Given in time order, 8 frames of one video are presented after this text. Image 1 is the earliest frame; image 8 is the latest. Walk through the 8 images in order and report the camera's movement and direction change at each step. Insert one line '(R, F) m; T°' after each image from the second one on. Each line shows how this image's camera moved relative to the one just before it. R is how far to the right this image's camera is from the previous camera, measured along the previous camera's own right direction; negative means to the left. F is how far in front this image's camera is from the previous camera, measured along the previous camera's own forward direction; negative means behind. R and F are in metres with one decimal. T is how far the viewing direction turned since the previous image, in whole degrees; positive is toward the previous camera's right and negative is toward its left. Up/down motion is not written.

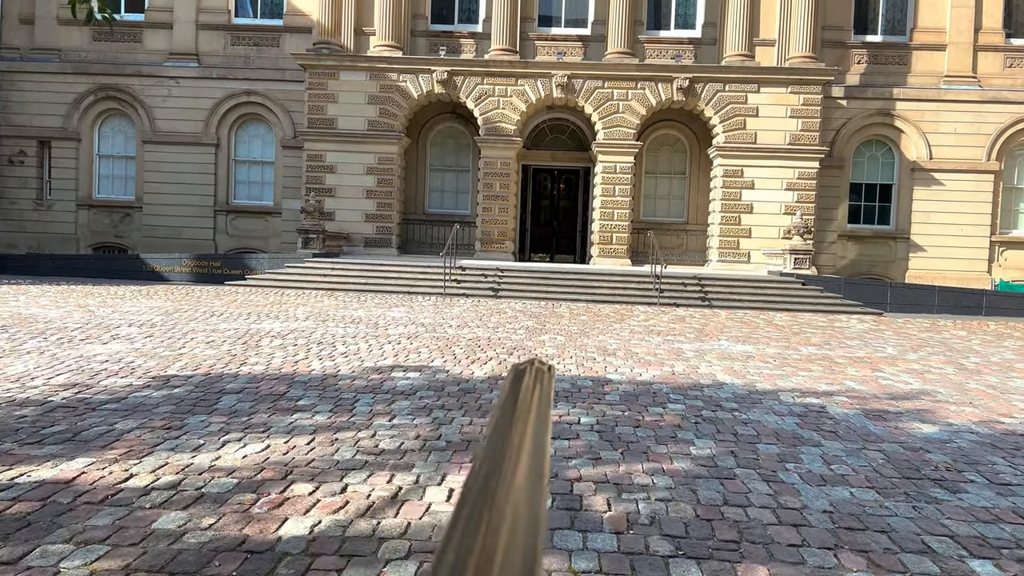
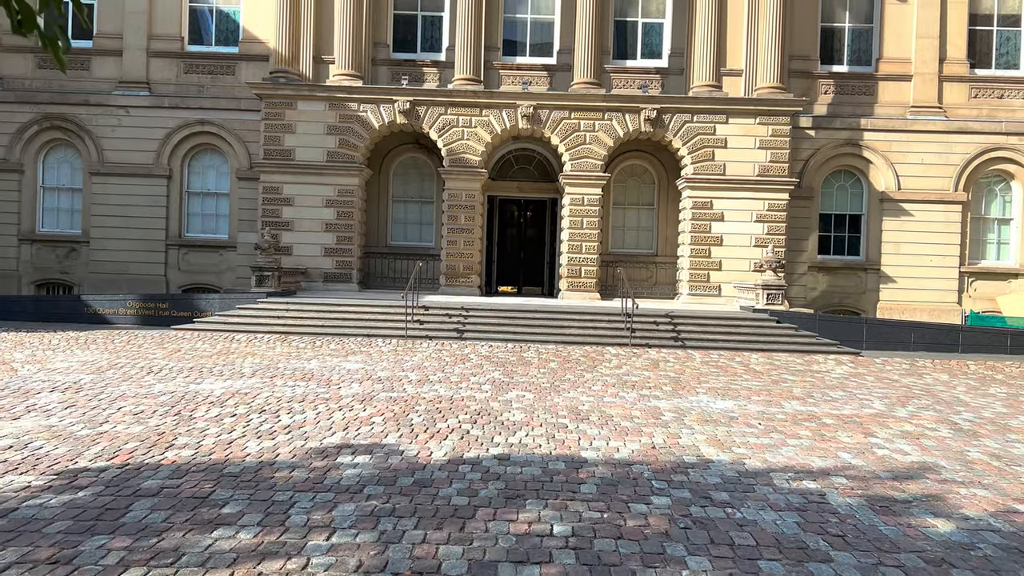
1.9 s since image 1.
(0.0, +0.7) m; +2°
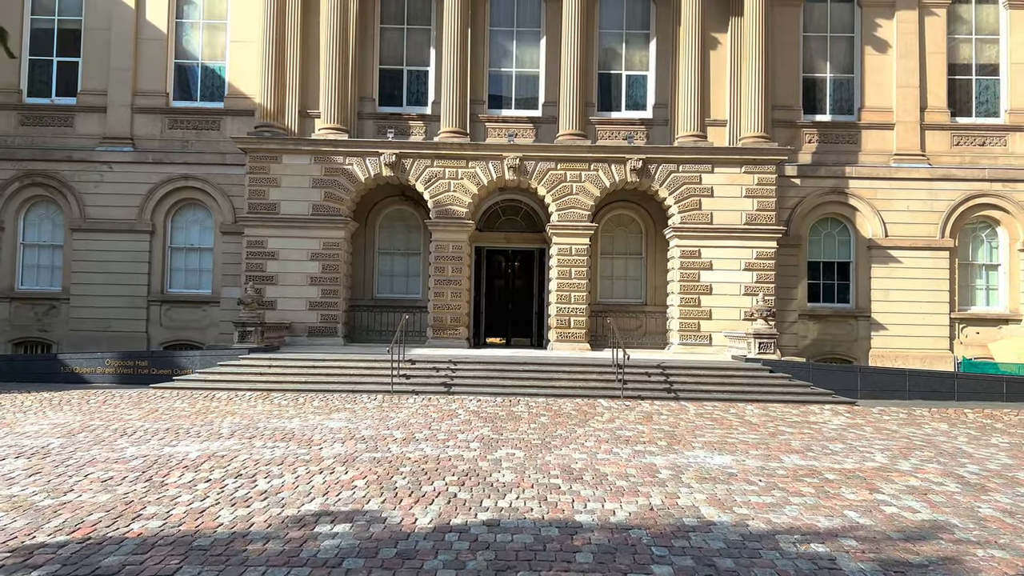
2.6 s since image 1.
(0.0, +0.3) m; +1°
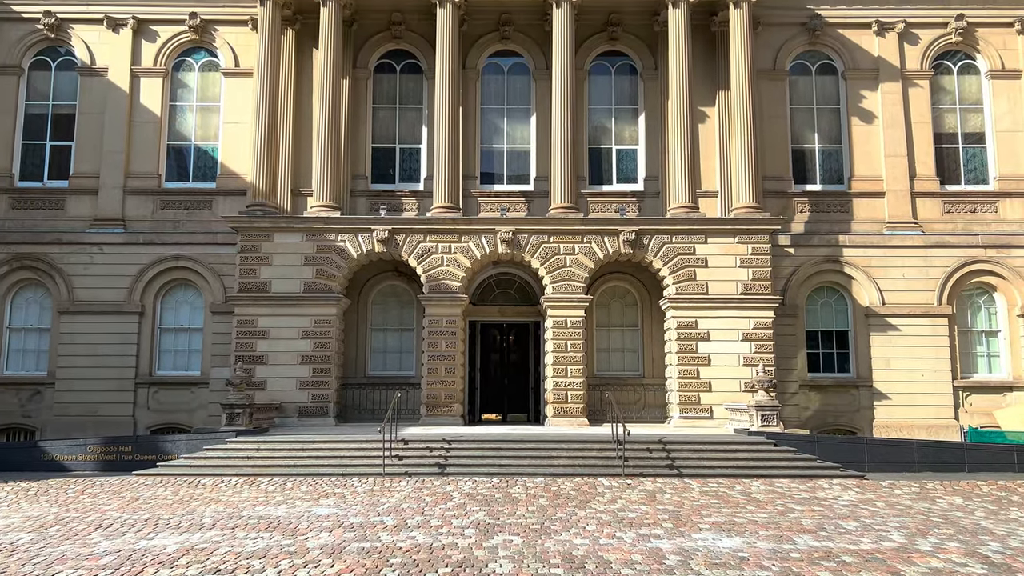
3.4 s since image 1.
(0.0, +0.3) m; 0°
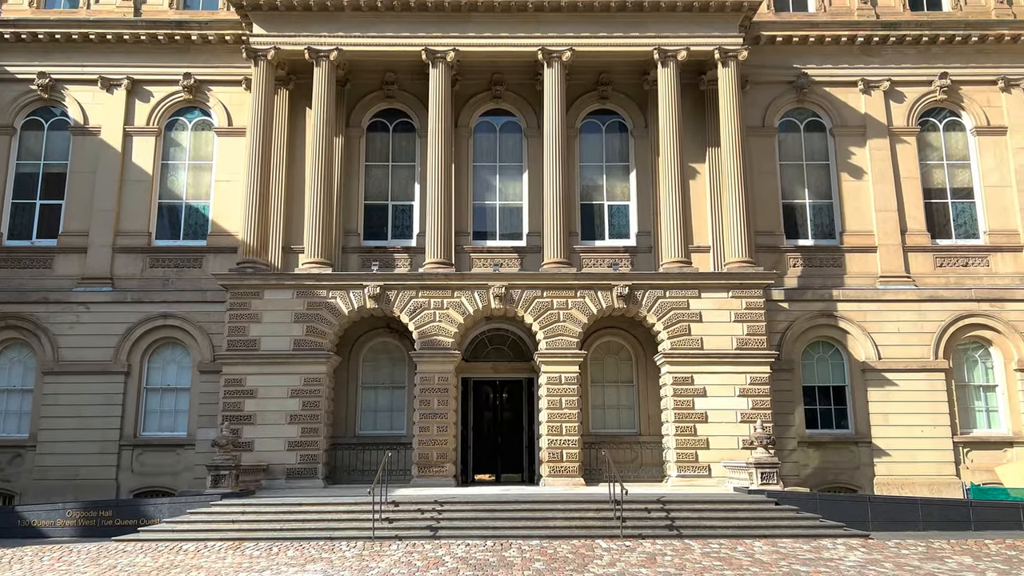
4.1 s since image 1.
(0.0, +0.2) m; +1°
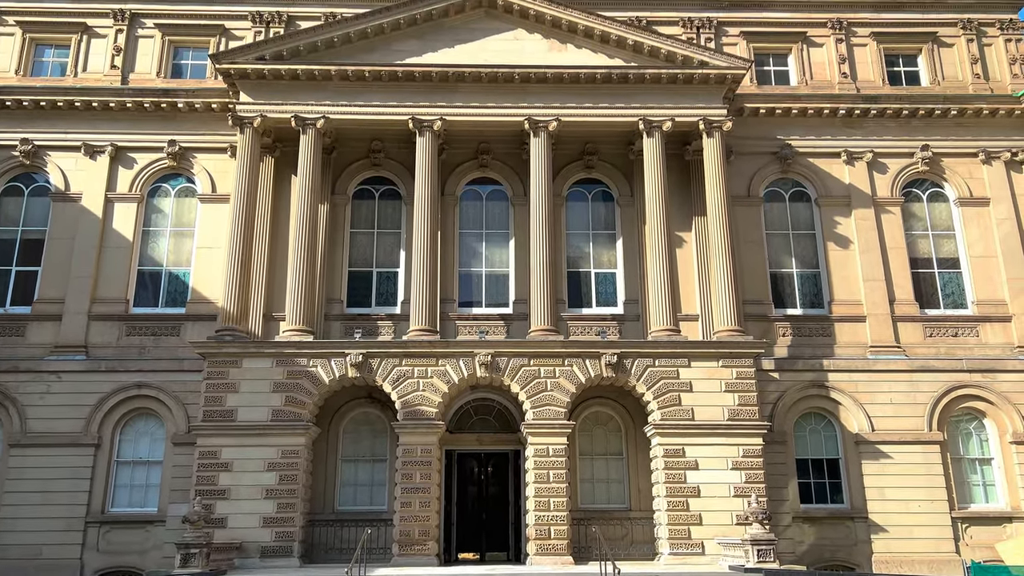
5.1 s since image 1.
(0.0, +0.4) m; +1°
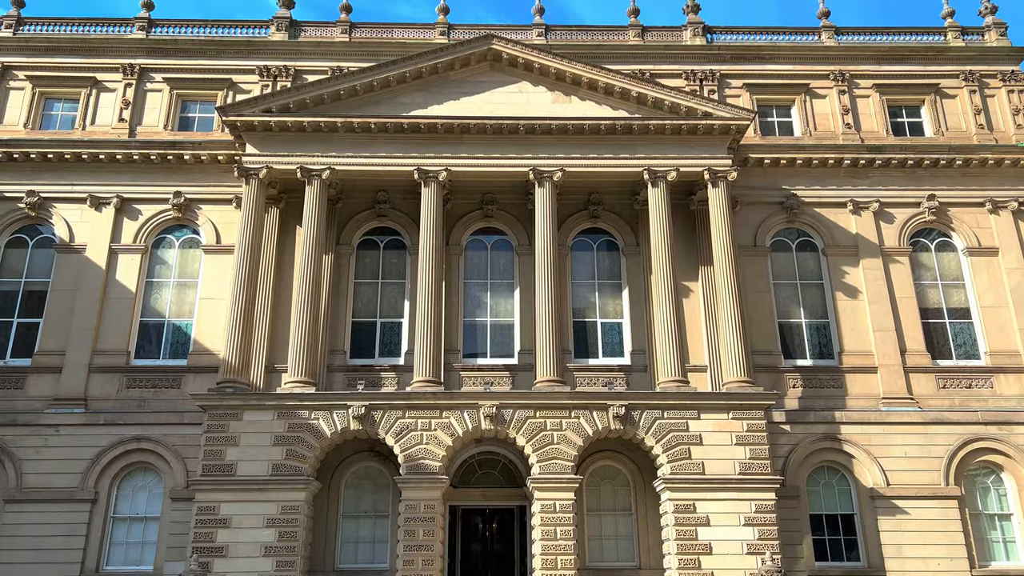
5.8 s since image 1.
(0.0, +0.2) m; 0°
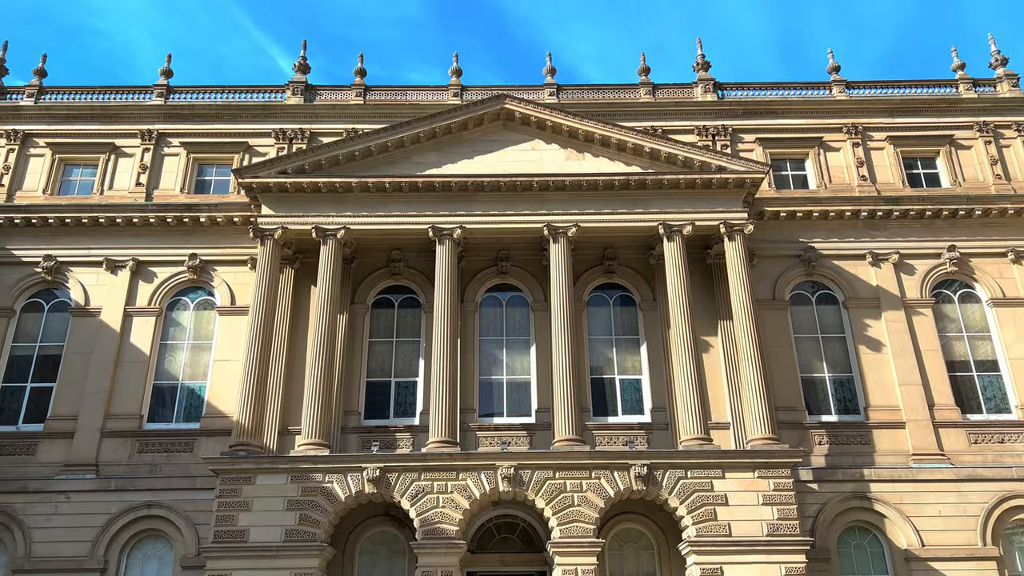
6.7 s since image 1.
(0.0, +0.2) m; -1°
